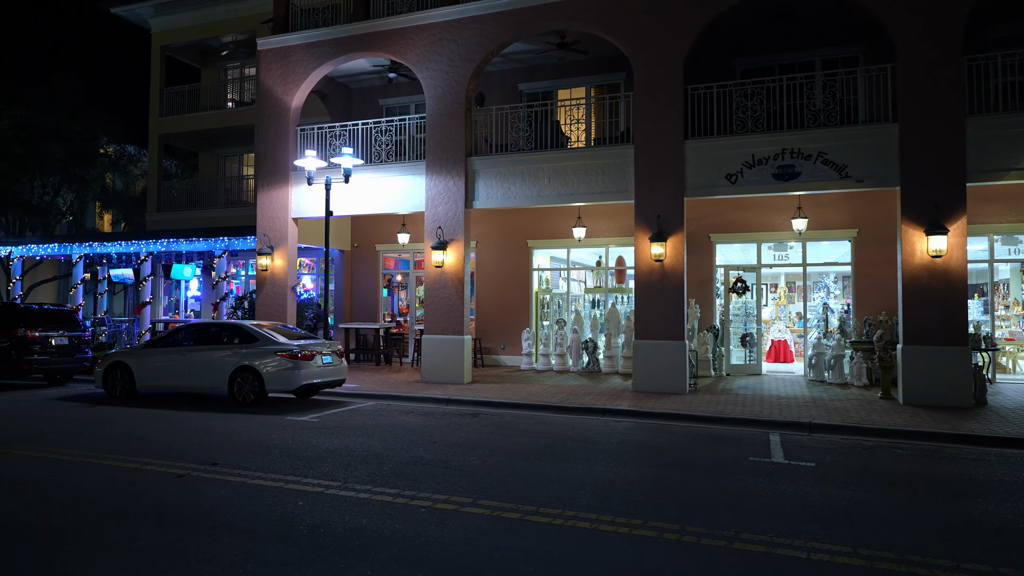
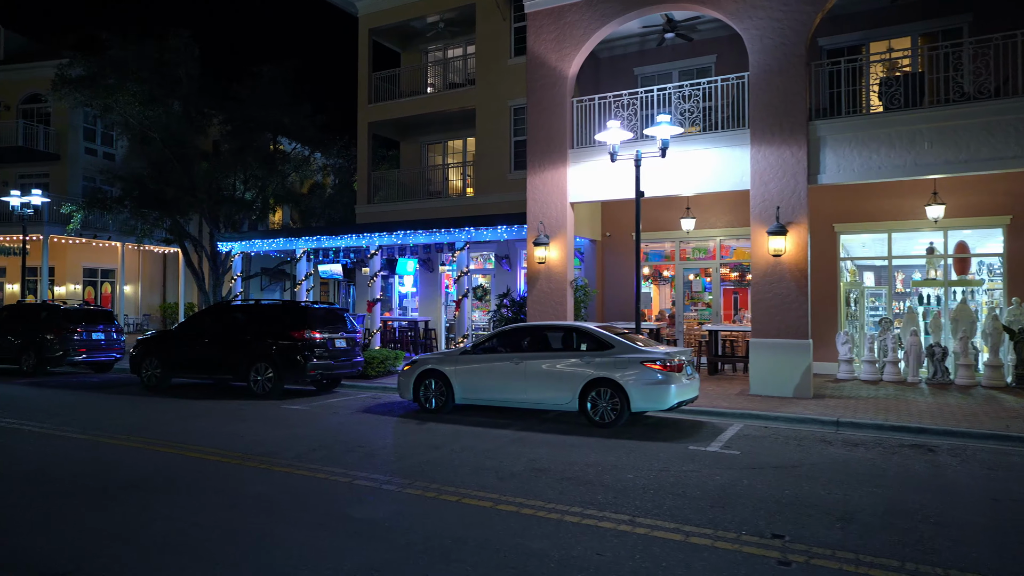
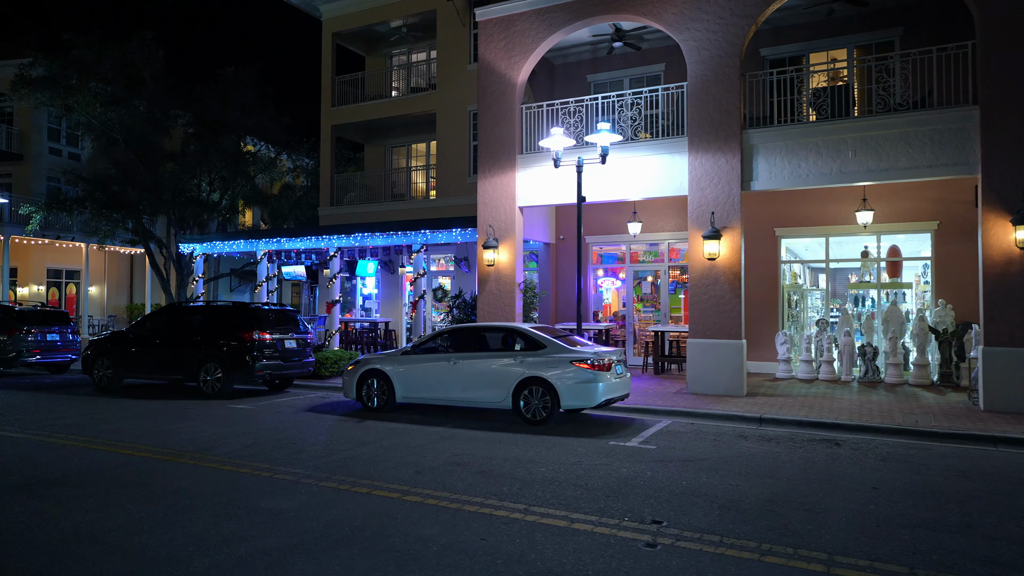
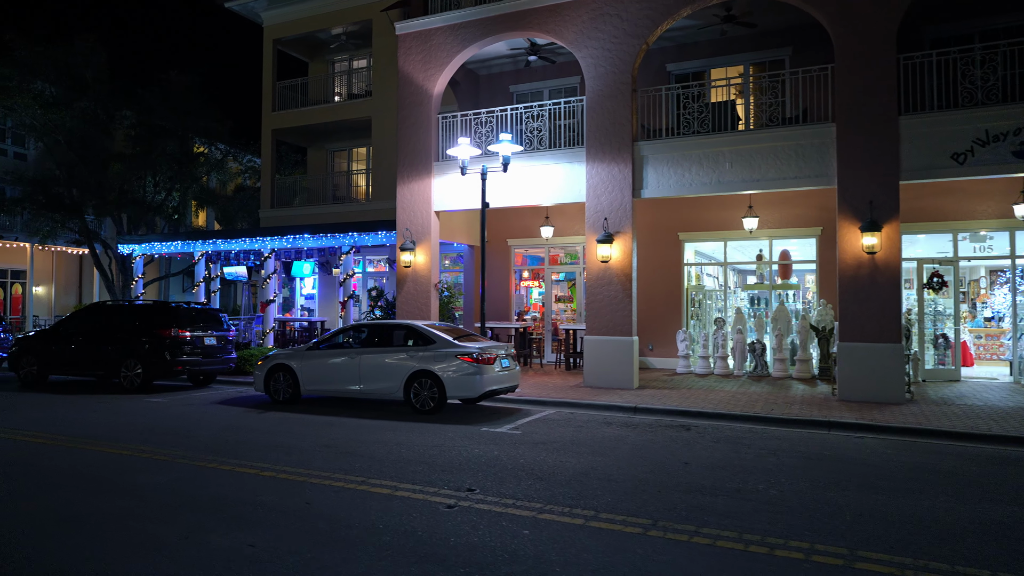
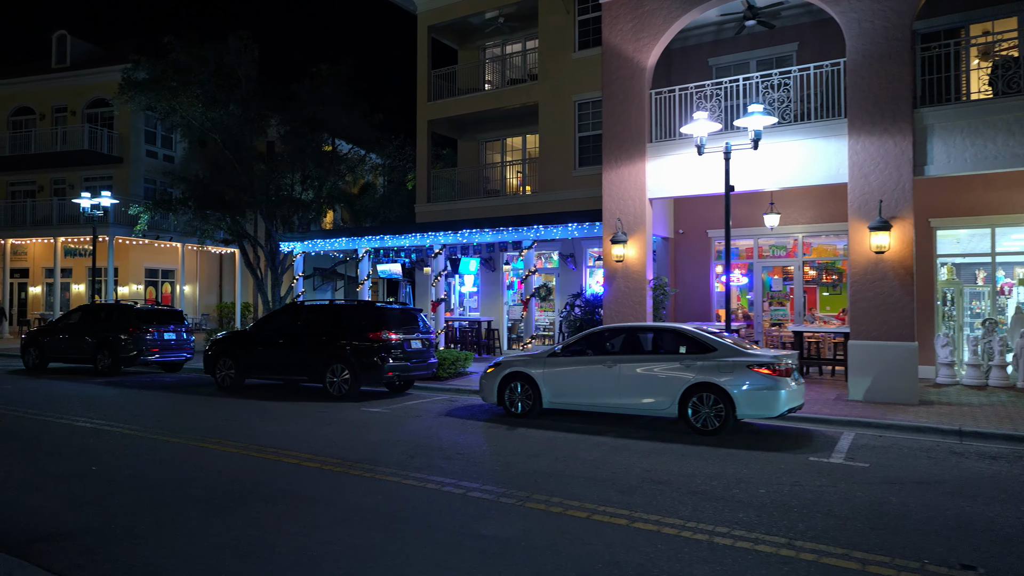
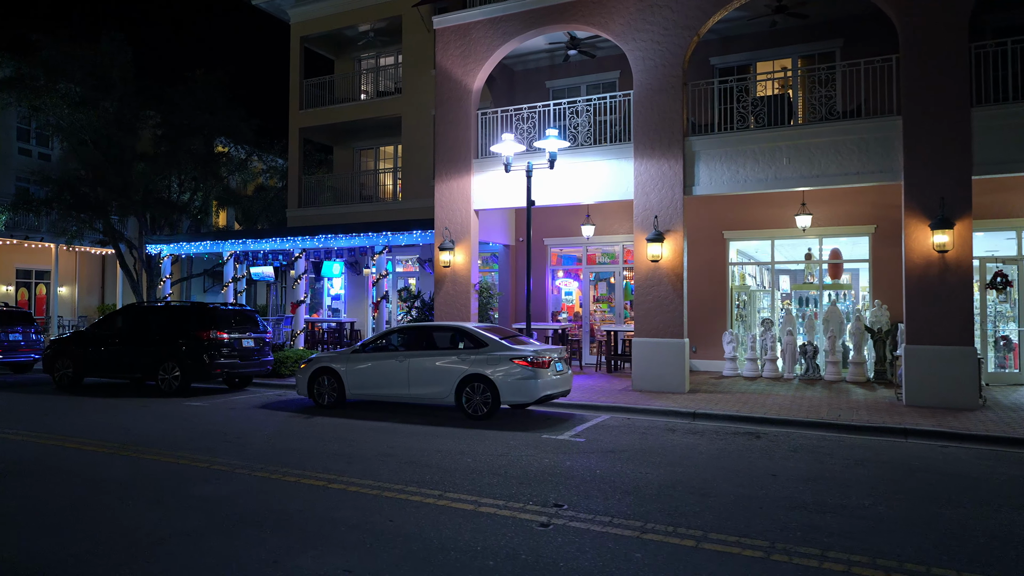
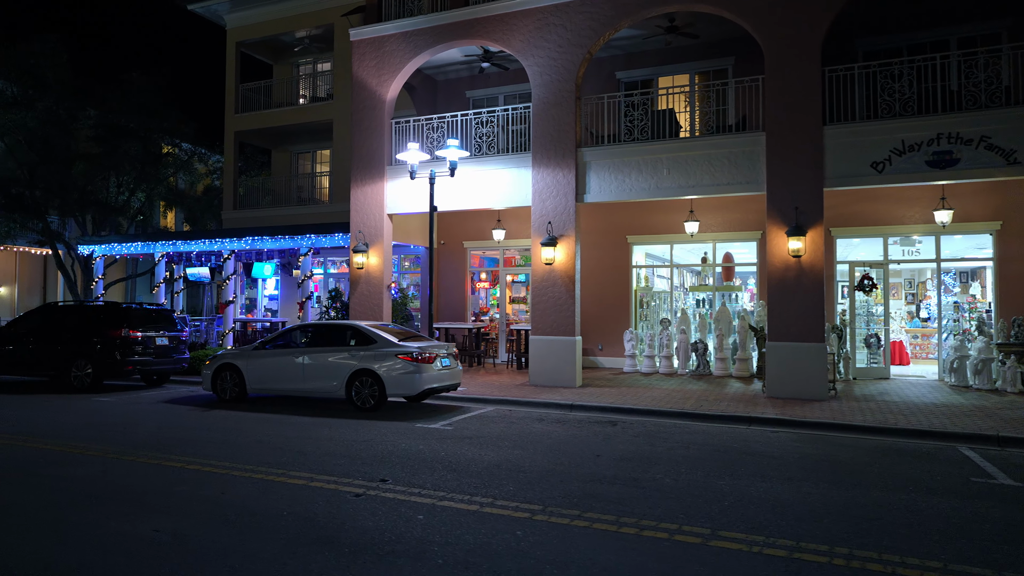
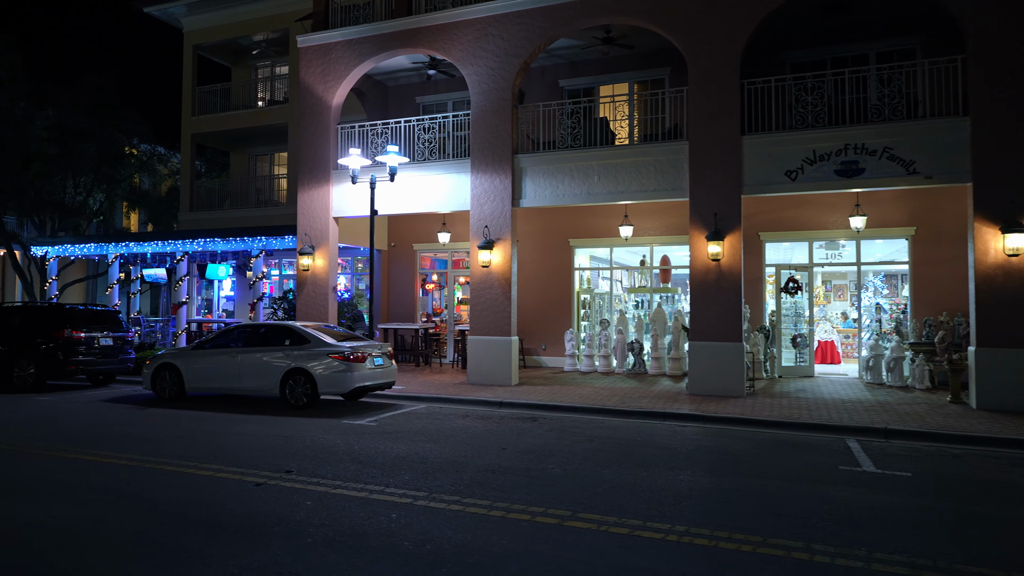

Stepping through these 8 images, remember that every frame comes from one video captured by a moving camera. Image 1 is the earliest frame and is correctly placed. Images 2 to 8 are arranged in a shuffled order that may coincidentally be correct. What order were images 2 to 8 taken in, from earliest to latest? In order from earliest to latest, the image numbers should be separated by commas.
8, 7, 4, 6, 3, 2, 5
